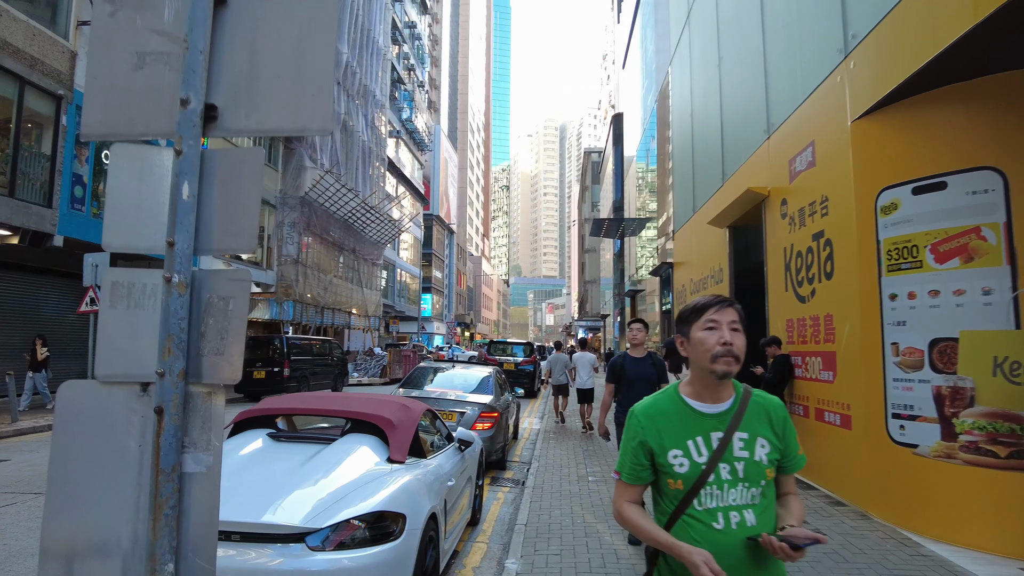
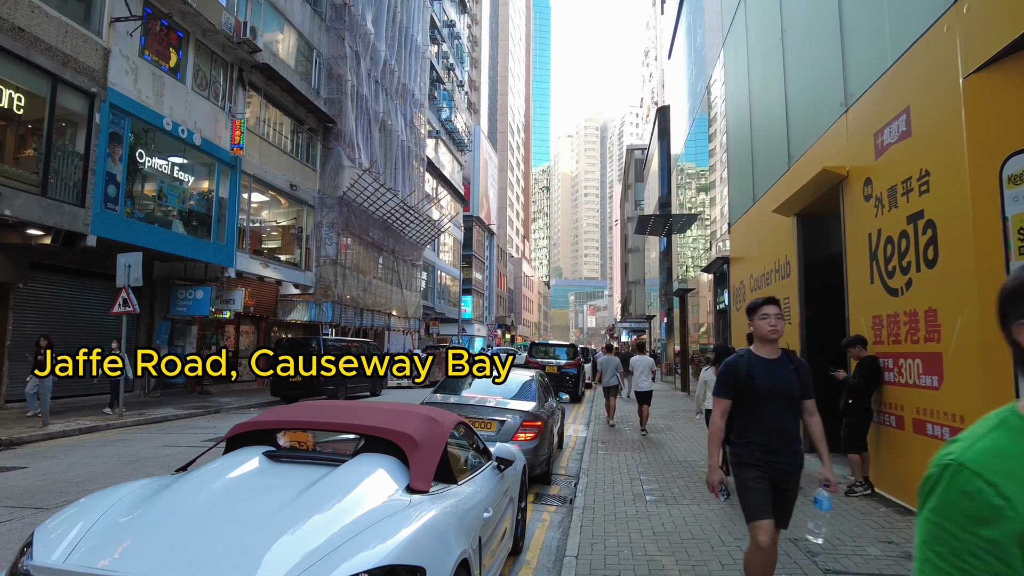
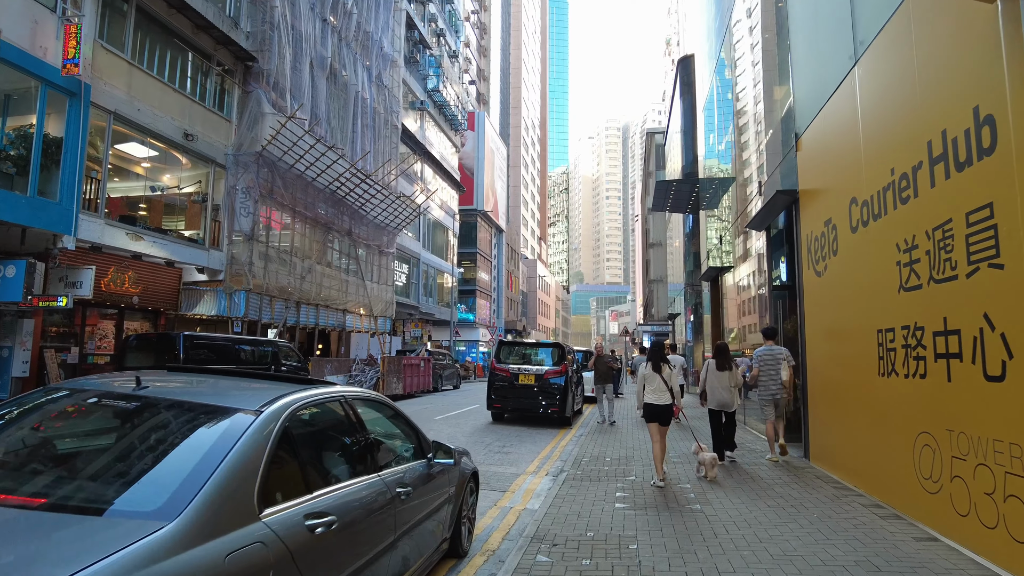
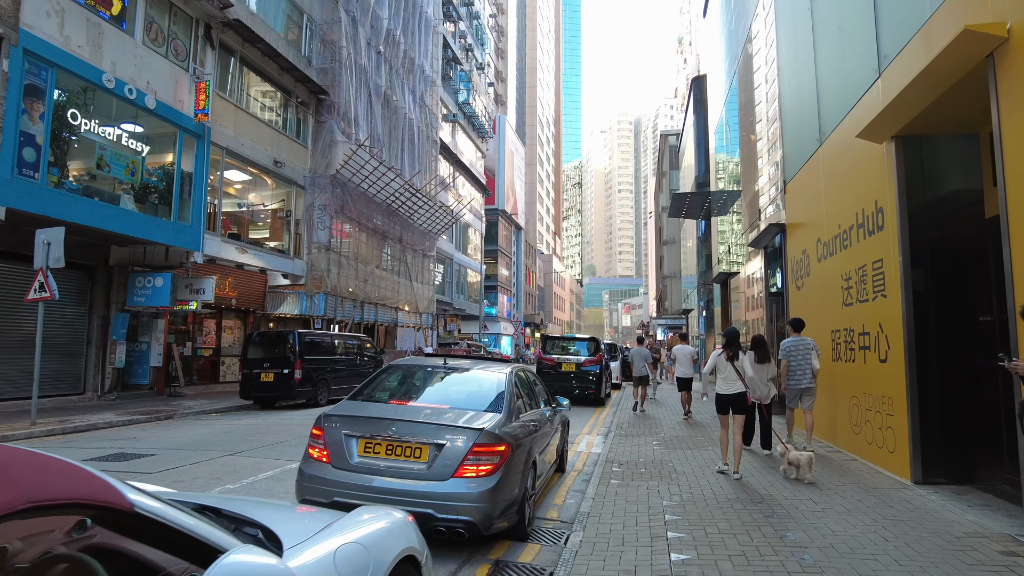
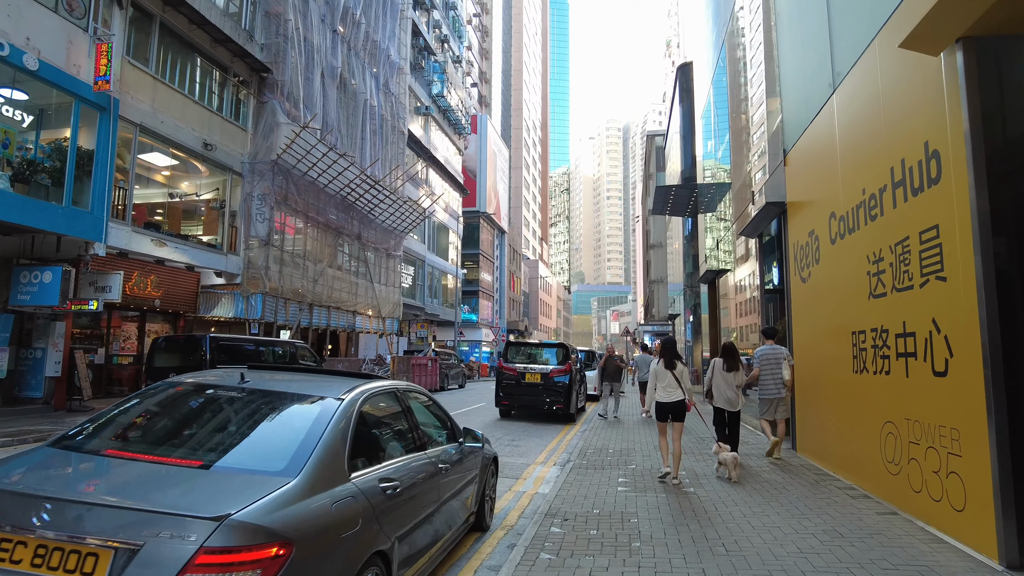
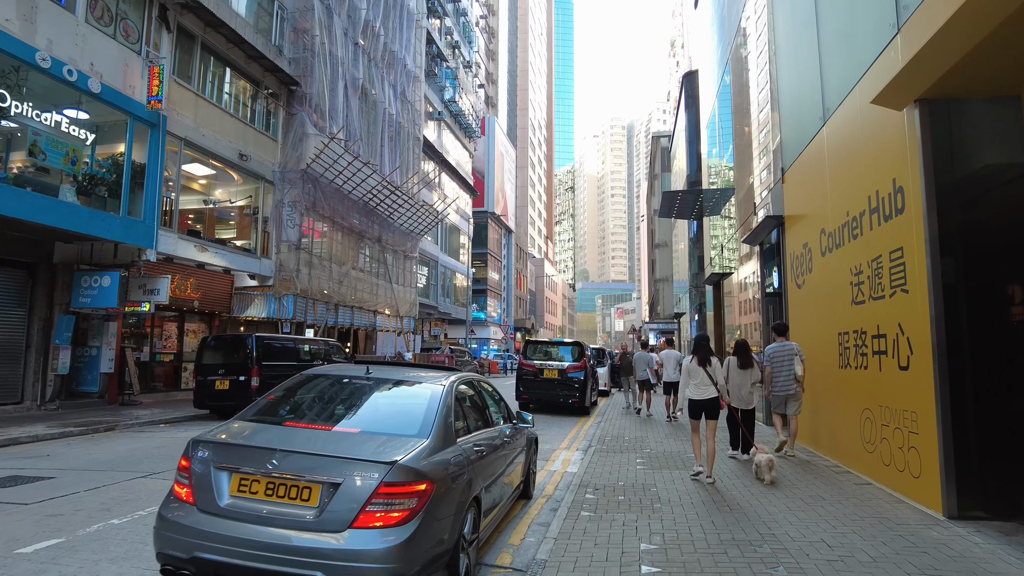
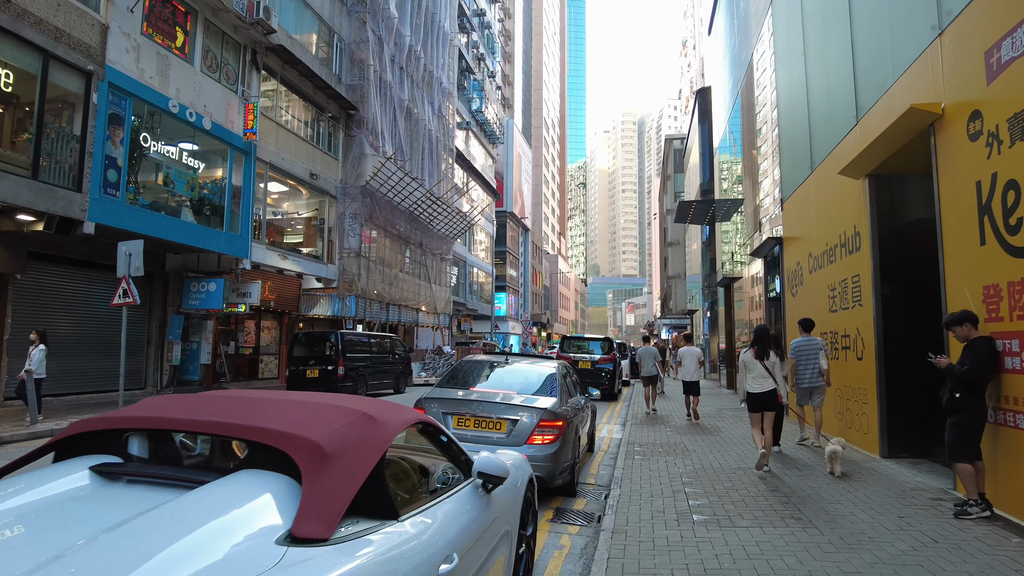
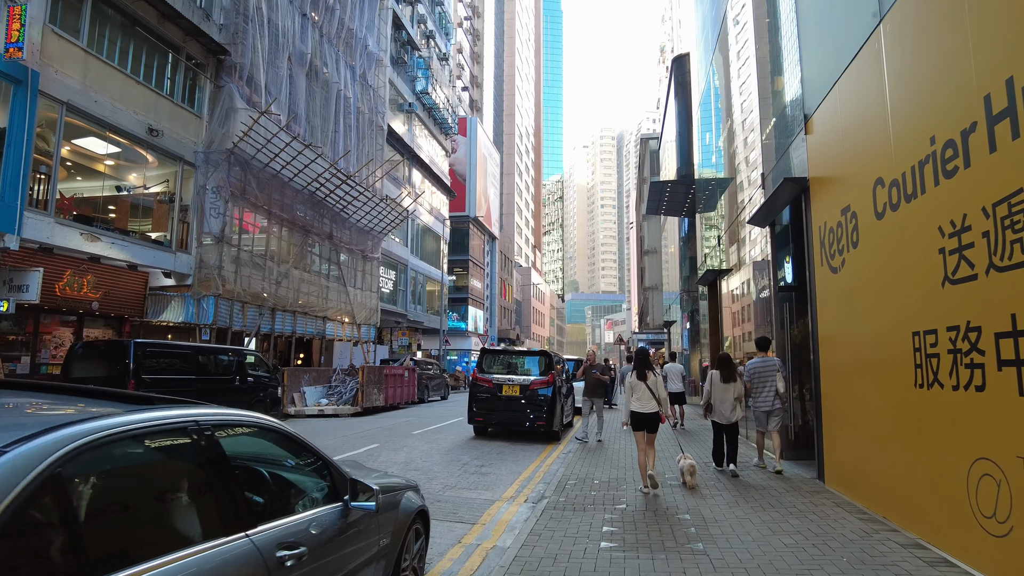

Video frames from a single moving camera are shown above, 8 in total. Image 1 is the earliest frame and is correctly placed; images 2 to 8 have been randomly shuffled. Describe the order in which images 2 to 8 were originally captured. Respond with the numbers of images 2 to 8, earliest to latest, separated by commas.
2, 7, 4, 6, 5, 3, 8
